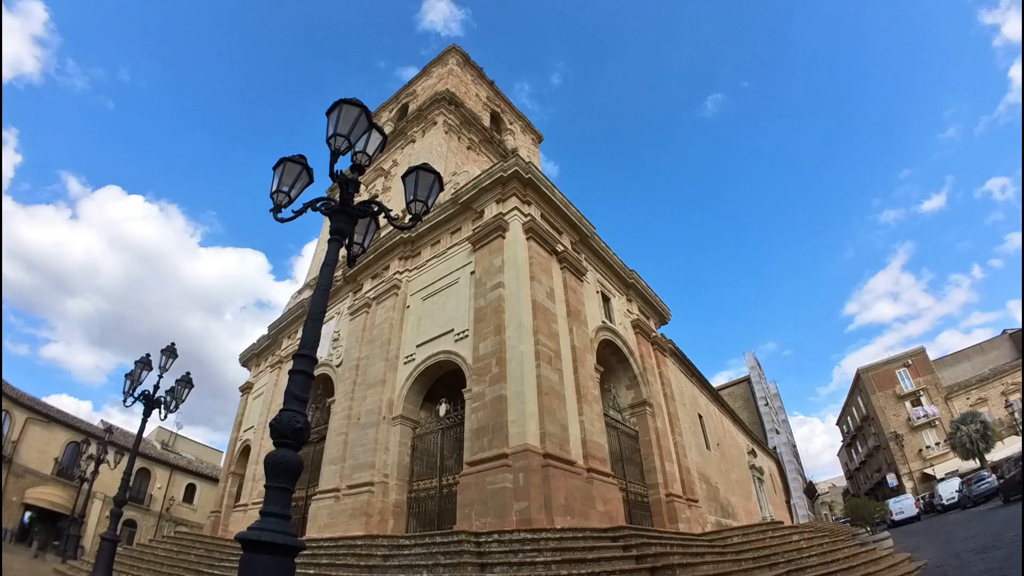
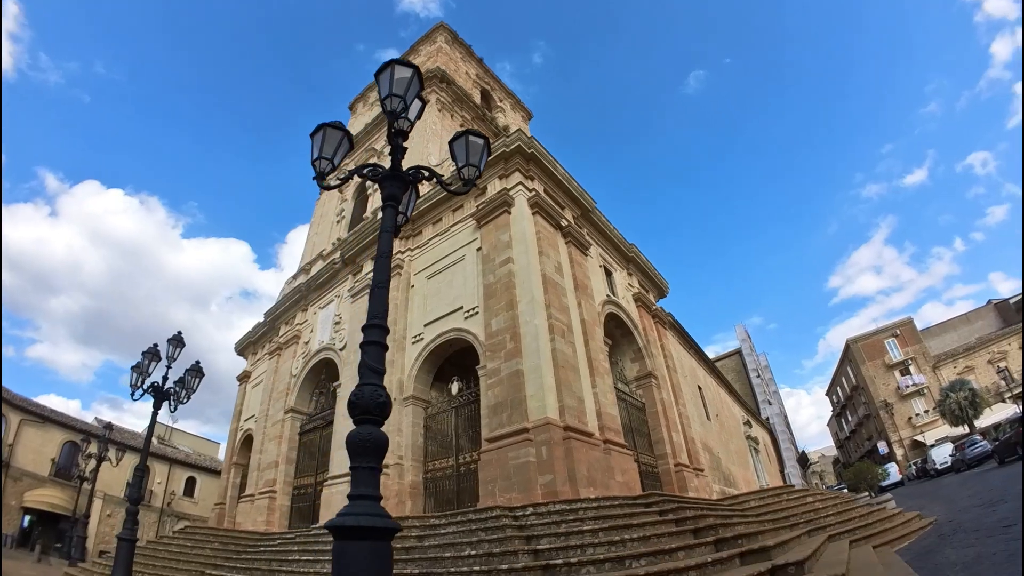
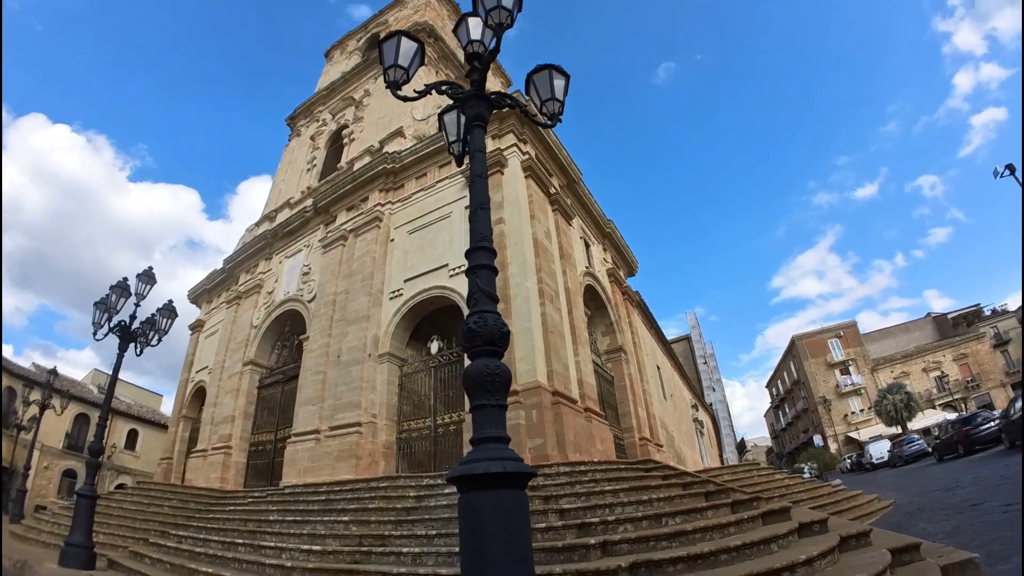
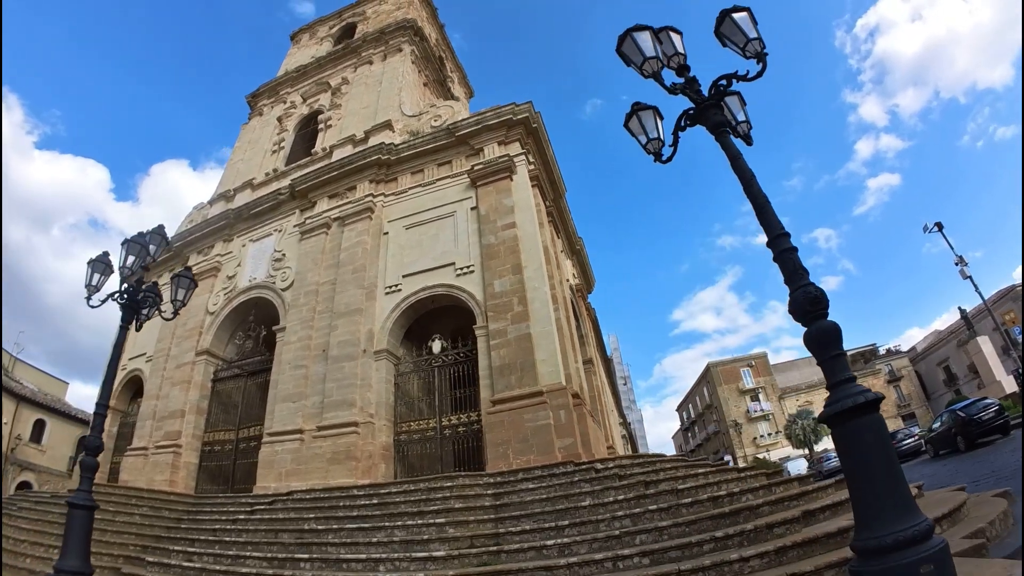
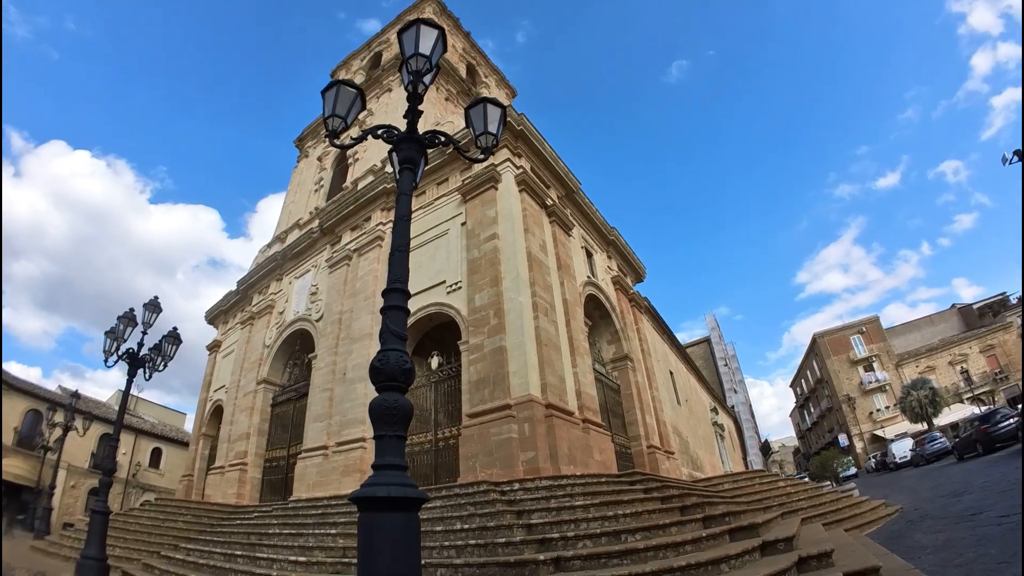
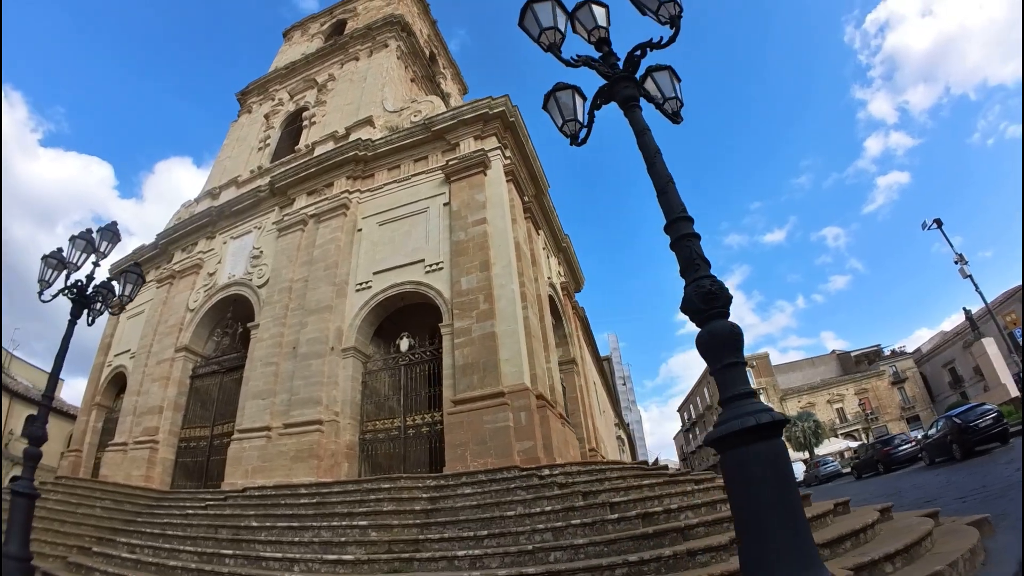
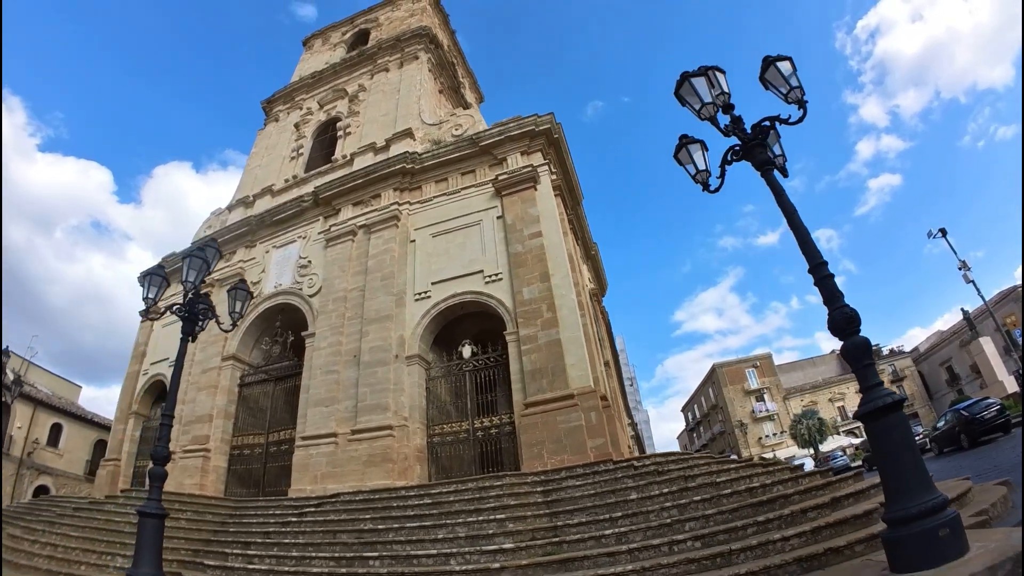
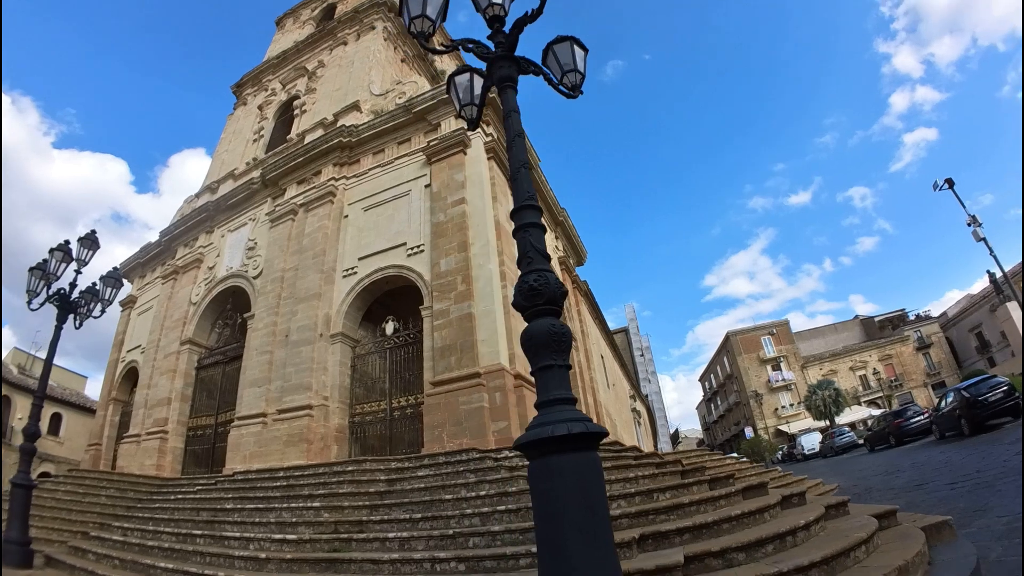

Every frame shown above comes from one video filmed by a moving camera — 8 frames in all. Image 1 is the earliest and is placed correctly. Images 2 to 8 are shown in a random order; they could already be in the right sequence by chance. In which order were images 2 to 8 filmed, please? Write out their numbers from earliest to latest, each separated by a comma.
2, 5, 3, 8, 6, 4, 7
